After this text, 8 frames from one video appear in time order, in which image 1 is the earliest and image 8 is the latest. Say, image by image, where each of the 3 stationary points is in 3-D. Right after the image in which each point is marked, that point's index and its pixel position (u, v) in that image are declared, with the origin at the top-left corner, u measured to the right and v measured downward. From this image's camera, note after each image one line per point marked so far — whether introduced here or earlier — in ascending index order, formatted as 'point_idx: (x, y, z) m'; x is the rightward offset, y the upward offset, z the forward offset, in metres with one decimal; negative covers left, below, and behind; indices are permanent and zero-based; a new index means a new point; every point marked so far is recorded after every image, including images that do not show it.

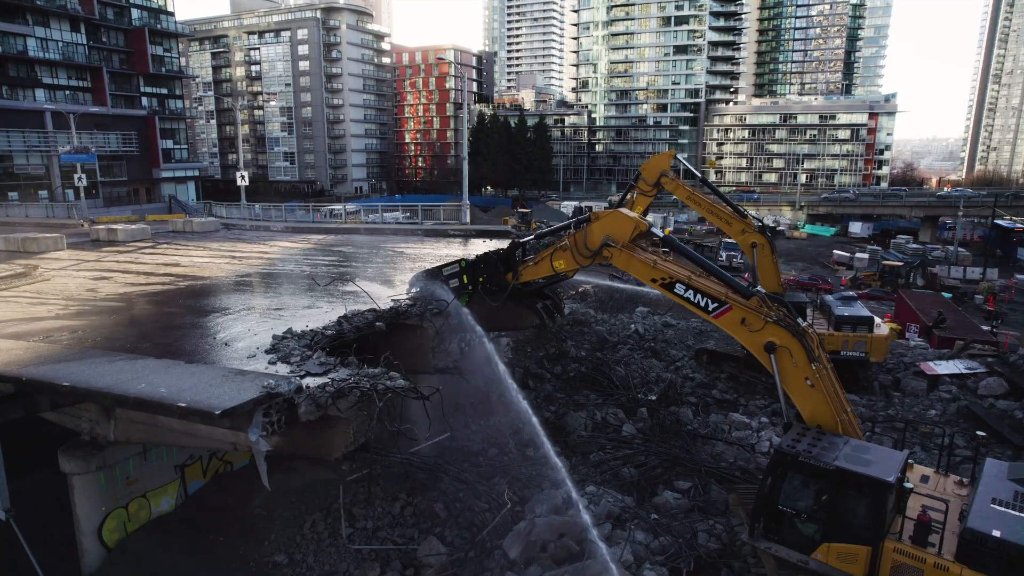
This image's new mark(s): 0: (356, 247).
0: (-4.3, +1.0, +17.6) m
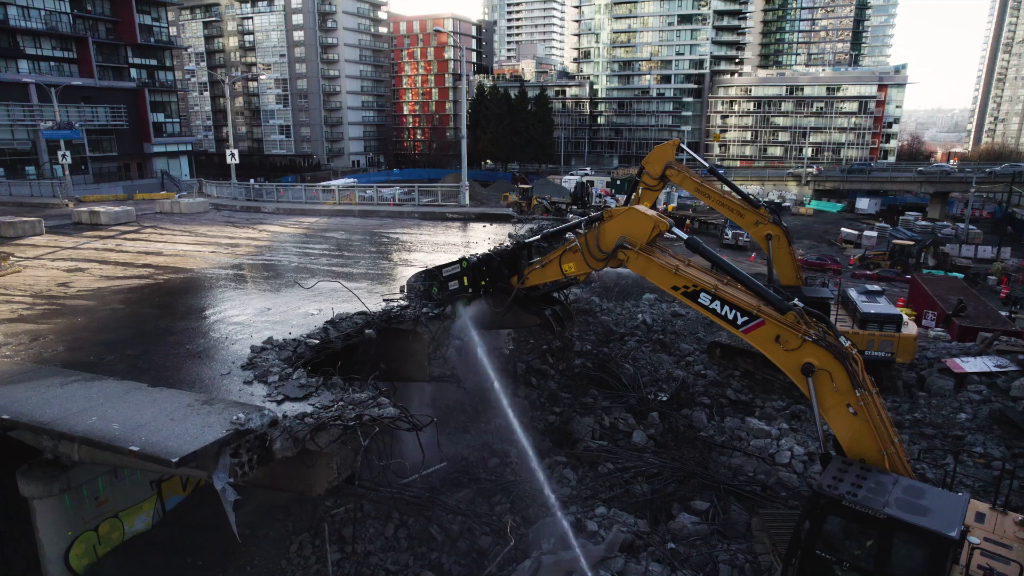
0: (-4.2, +1.4, +16.8) m
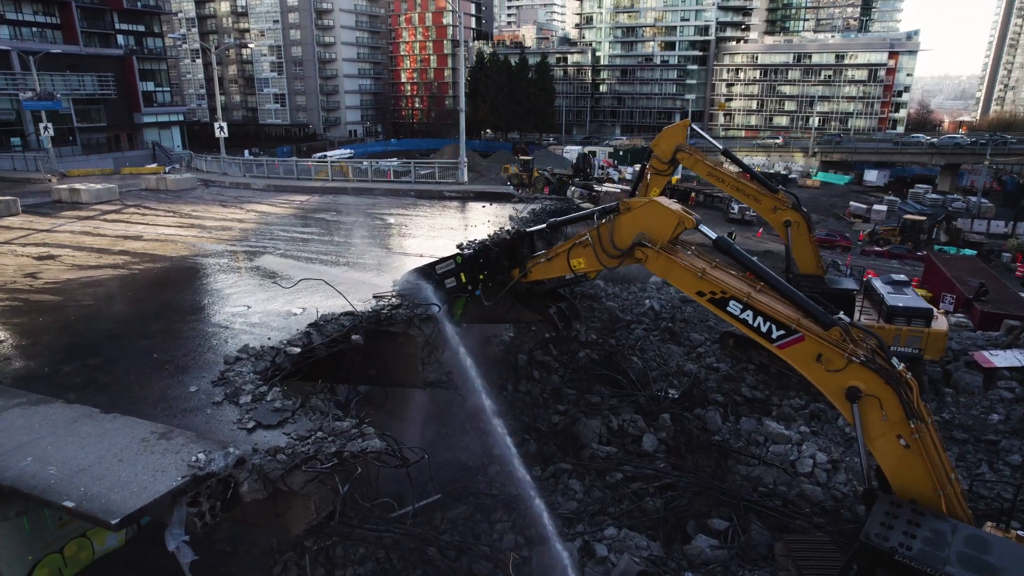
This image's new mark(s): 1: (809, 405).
0: (-4.2, +1.8, +15.9) m
1: (+4.7, -1.9, +10.4) m
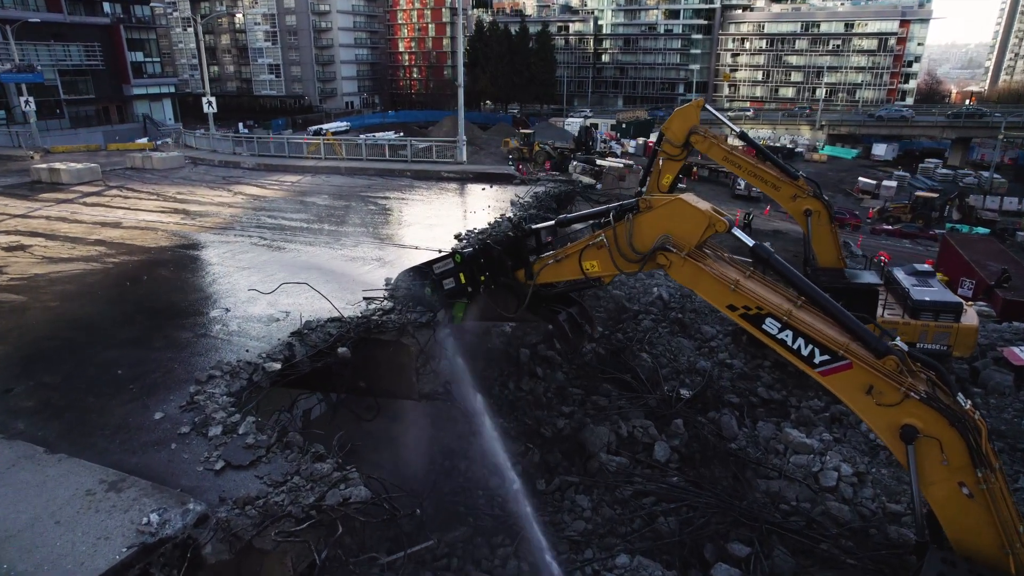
0: (-4.2, +2.1, +15.1) m
1: (+4.8, -1.8, +9.7) m
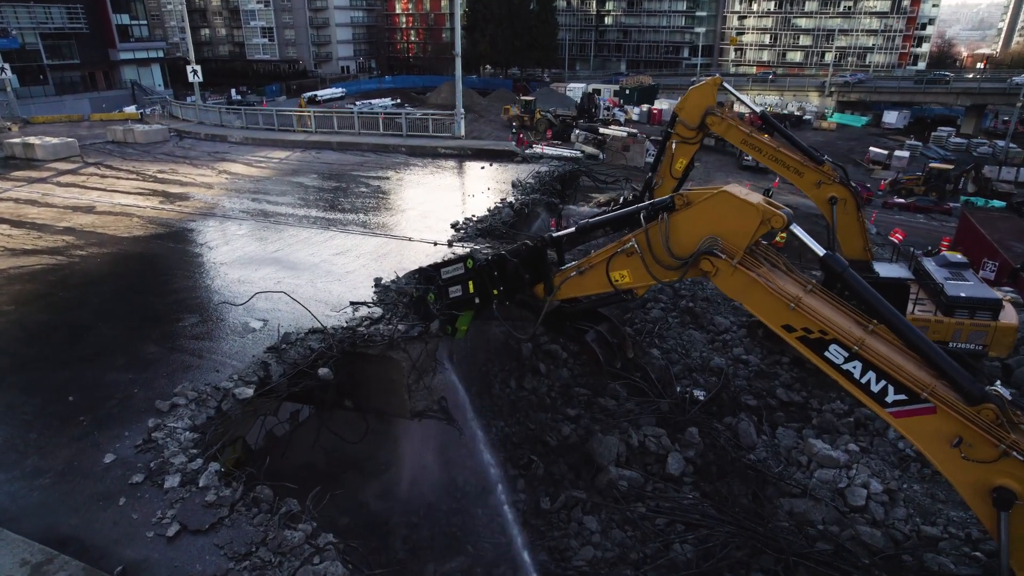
0: (-4.1, +2.4, +14.3) m
1: (+4.8, -1.7, +9.1) m
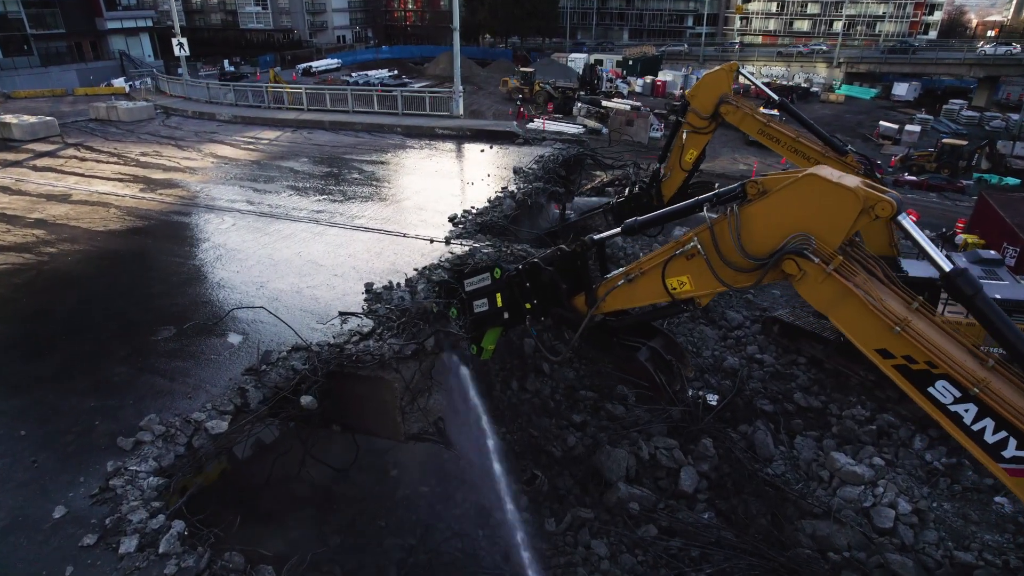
0: (-4.1, +2.7, +13.6) m
1: (+4.8, -1.7, +8.6) m
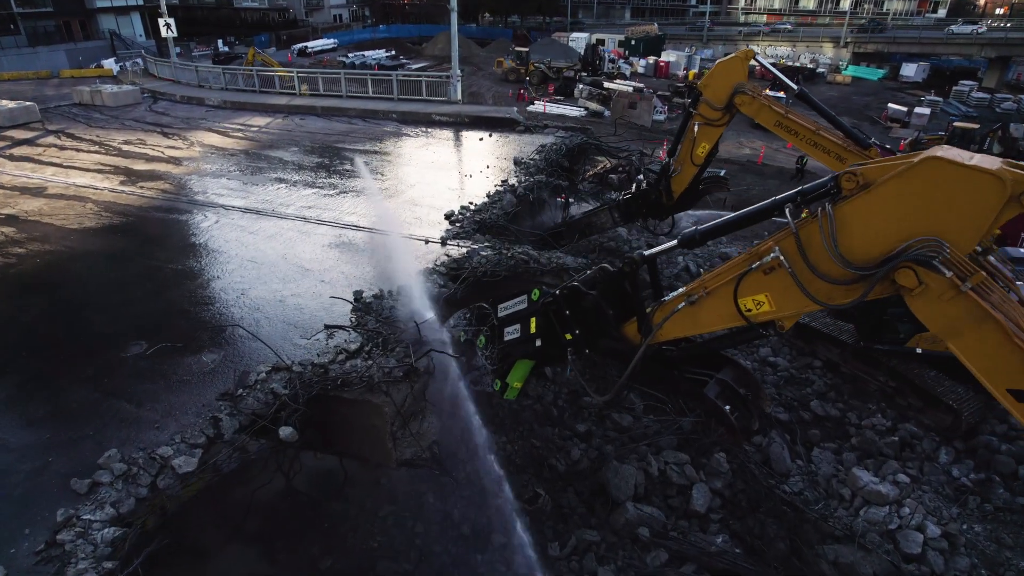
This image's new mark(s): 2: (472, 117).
0: (-4.1, +2.8, +12.9) m
1: (+4.8, -1.8, +8.1) m
2: (-1.0, +4.4, +16.2) m
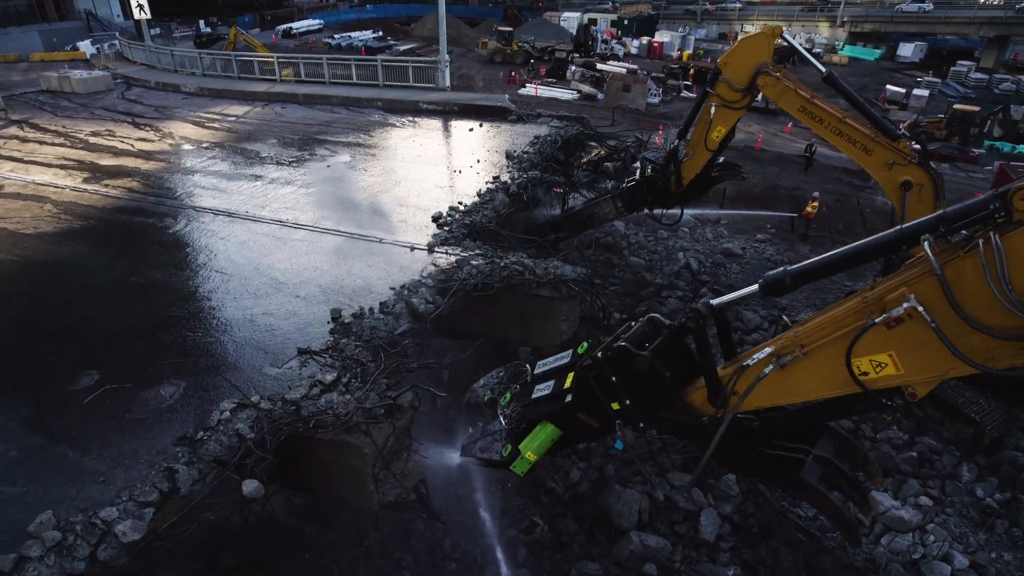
0: (-4.3, +2.8, +12.2) m
1: (+4.8, -1.8, +7.6) m
2: (-1.2, +4.5, +15.5) m
